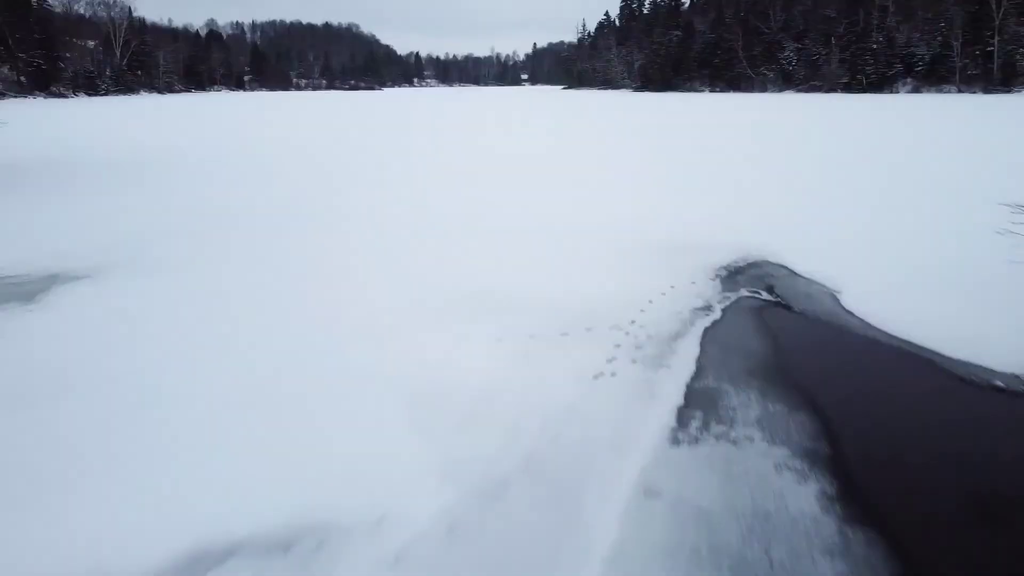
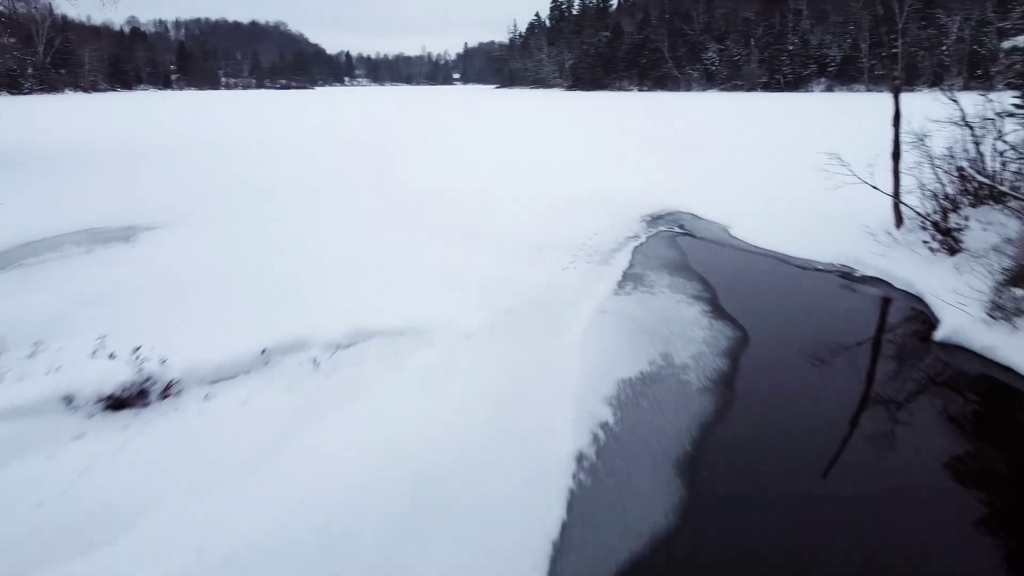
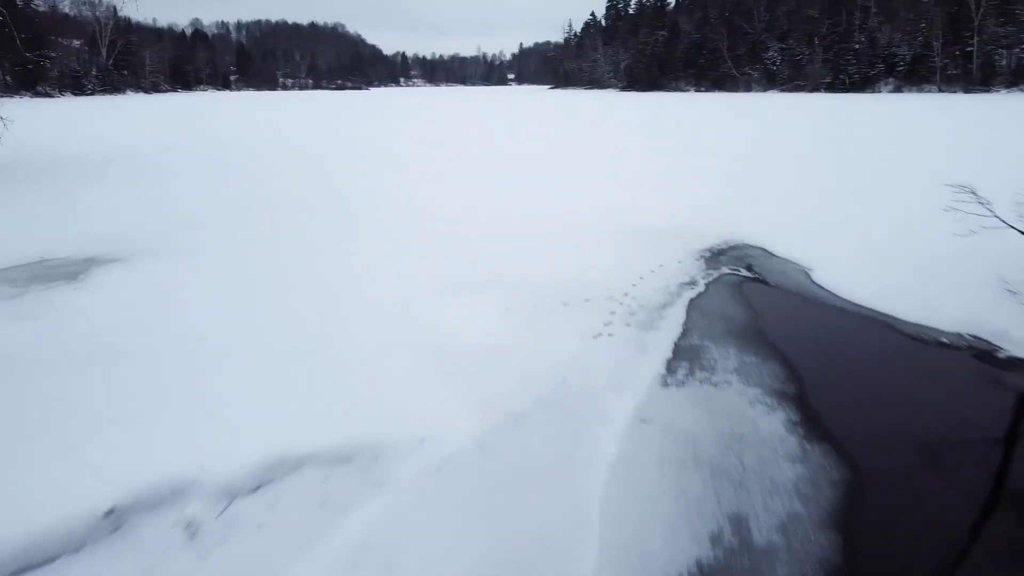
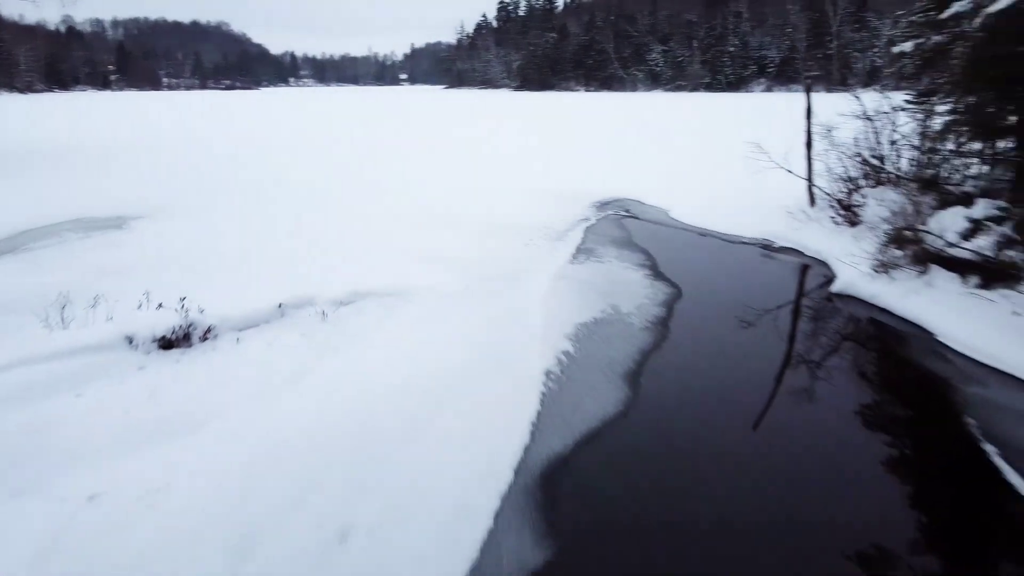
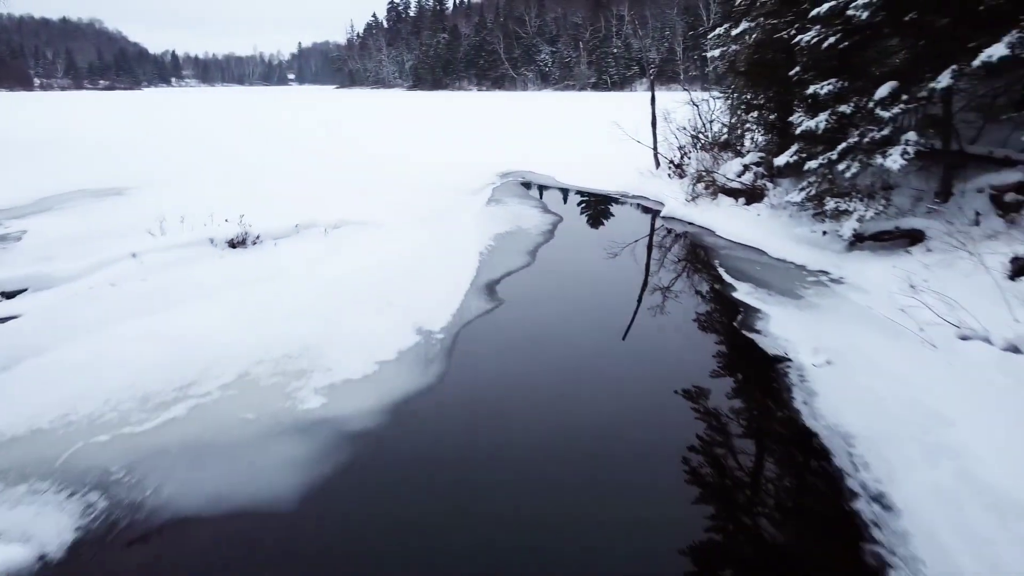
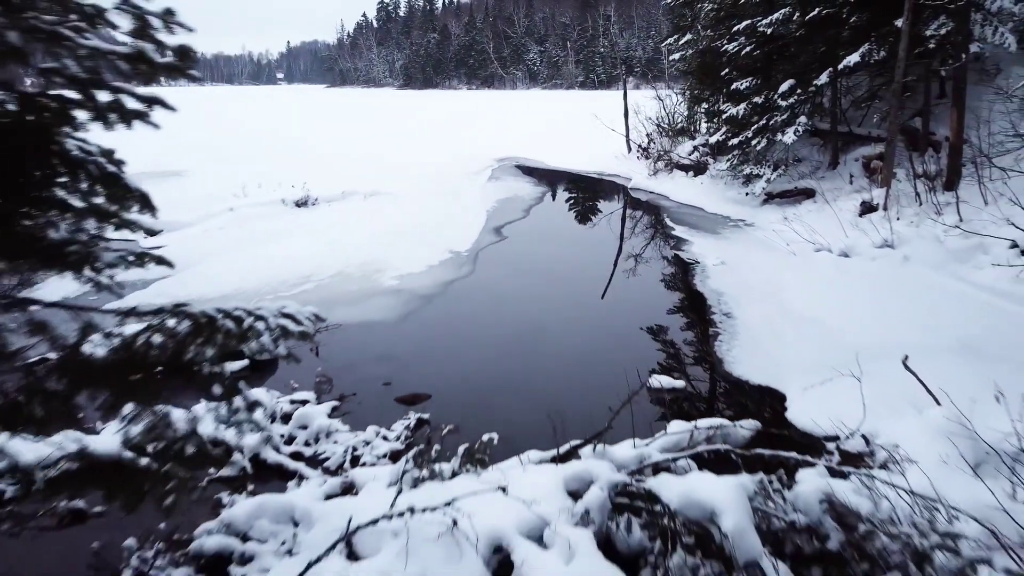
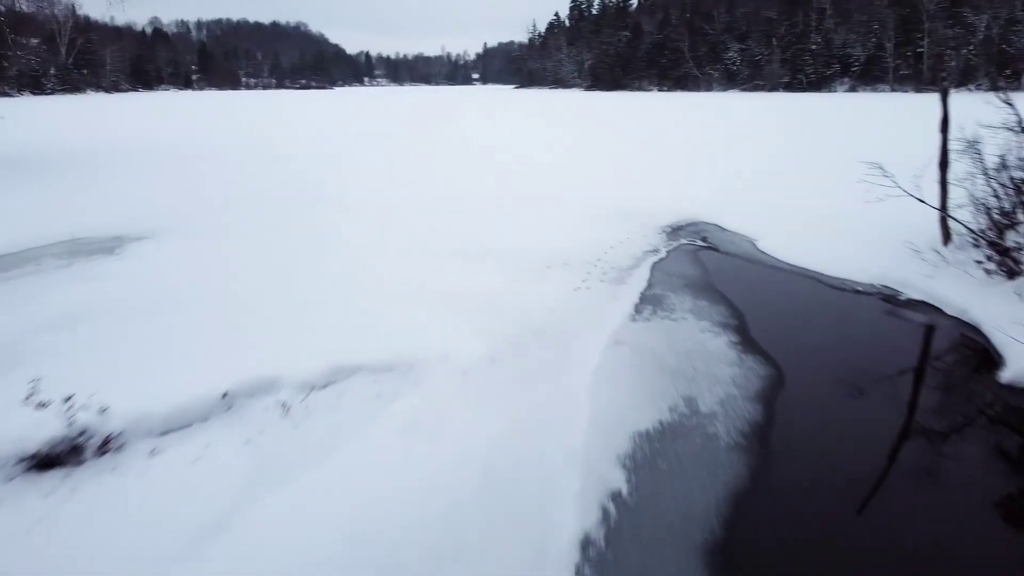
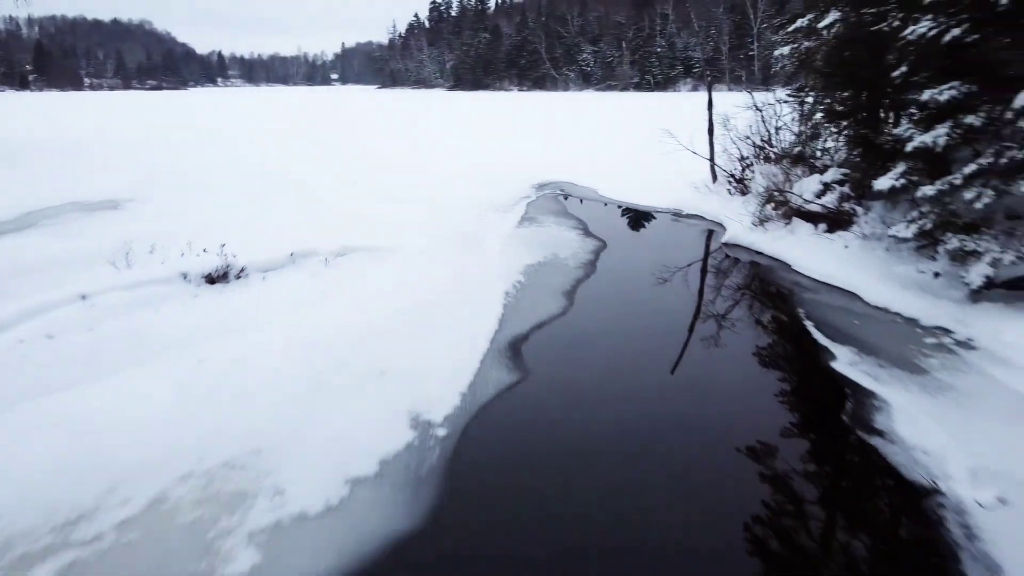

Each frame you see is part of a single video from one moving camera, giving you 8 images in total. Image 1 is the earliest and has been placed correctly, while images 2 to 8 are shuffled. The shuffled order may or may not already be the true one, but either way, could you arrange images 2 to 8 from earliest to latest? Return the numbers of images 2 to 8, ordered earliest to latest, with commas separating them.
3, 7, 2, 4, 8, 5, 6
